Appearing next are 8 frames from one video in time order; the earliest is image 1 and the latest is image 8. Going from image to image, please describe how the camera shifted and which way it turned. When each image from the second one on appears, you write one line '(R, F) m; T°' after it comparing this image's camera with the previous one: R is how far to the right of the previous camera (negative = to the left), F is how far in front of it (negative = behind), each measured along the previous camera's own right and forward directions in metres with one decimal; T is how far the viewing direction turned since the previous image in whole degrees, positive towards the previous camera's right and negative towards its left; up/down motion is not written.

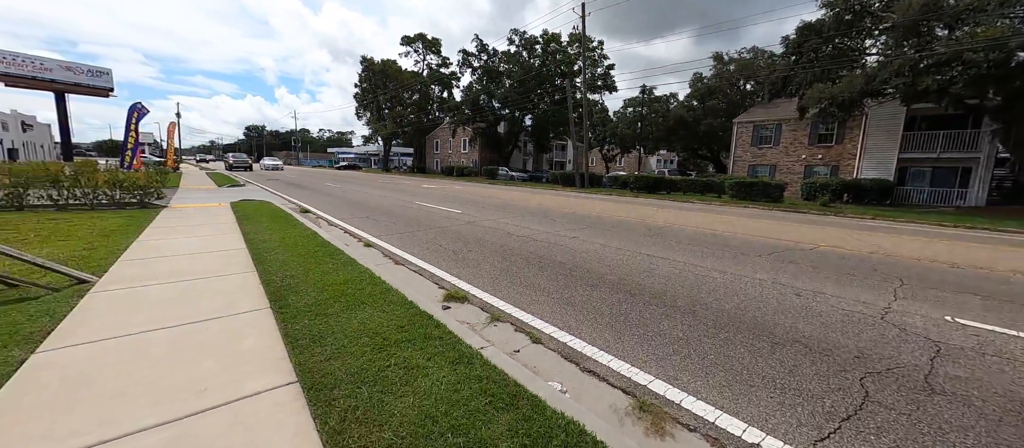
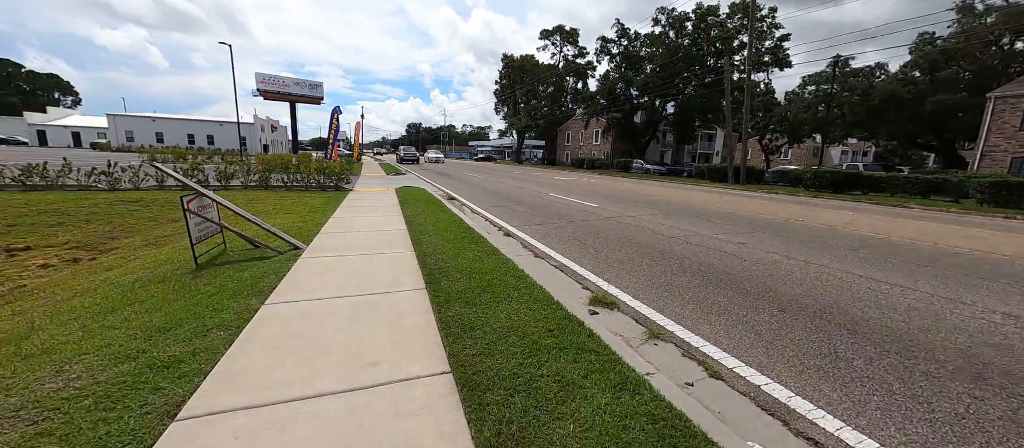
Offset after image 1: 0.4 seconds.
(-0.2, +0.2) m; -19°
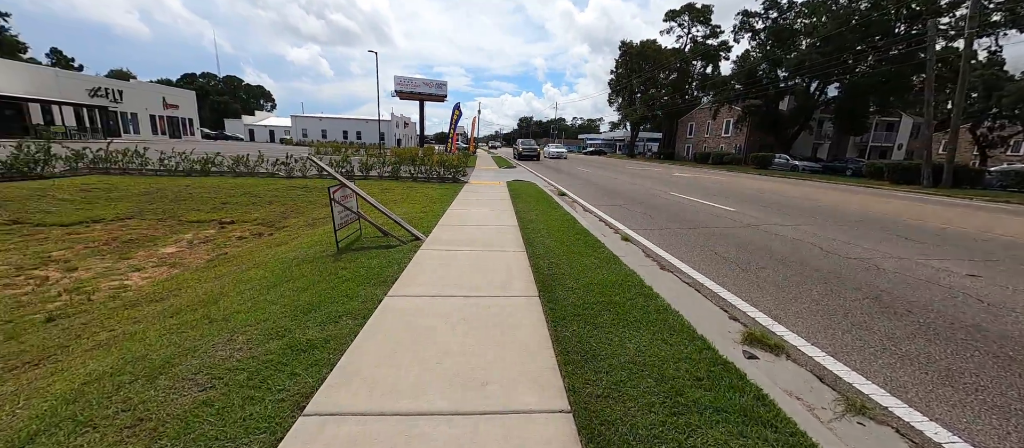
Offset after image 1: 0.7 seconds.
(-0.1, +0.3) m; -16°
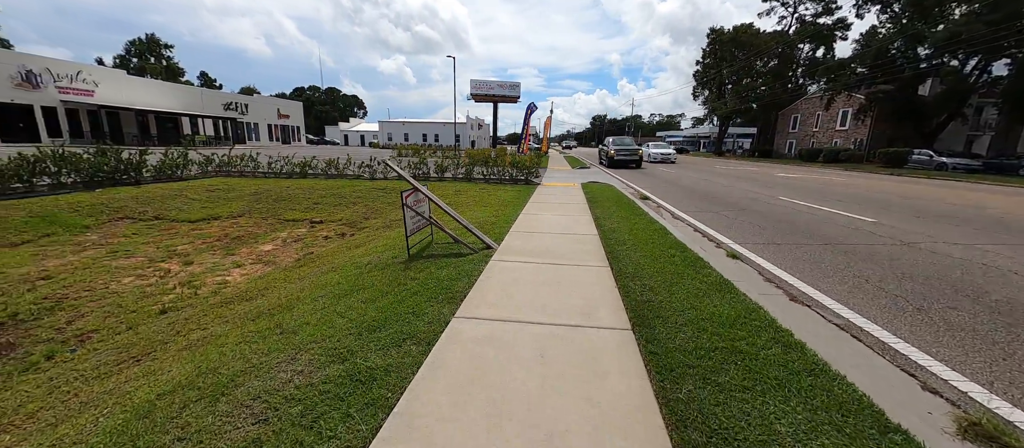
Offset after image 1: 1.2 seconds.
(-0.1, +0.4) m; -11°
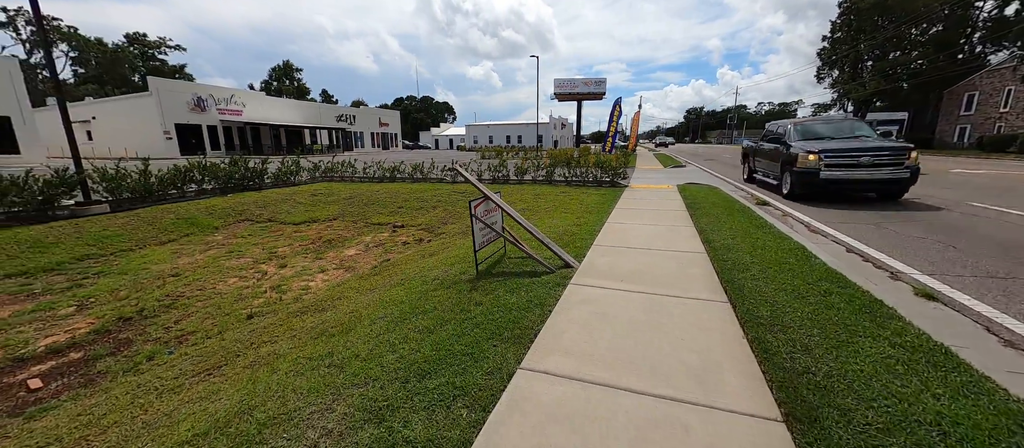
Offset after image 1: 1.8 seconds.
(0.0, +0.6) m; -13°
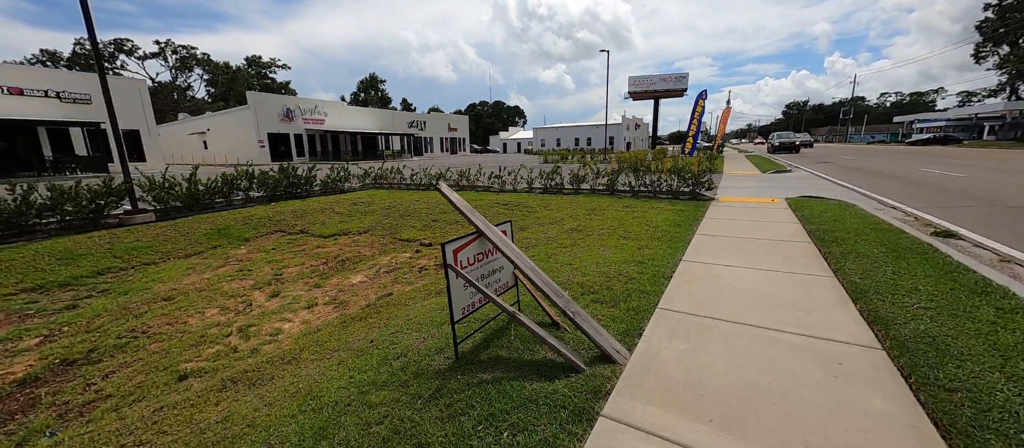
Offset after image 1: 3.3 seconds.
(+0.4, +1.5) m; -11°
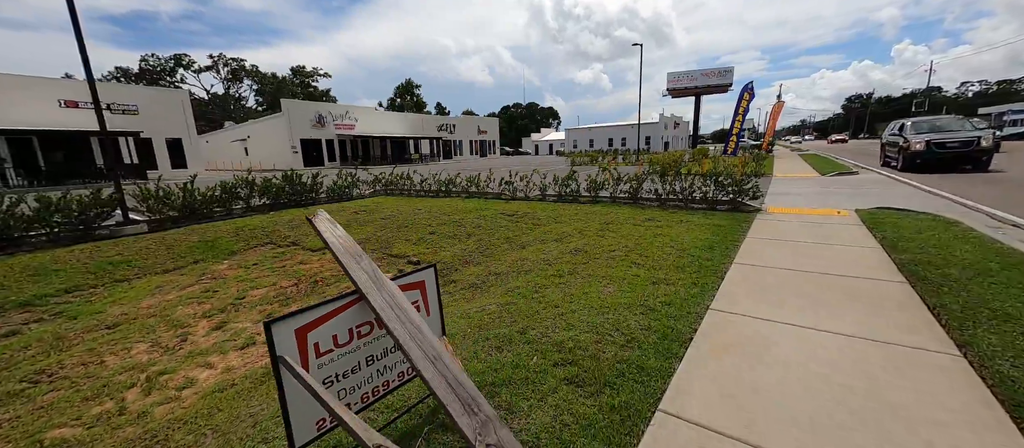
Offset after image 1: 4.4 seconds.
(+0.6, +1.0) m; -5°
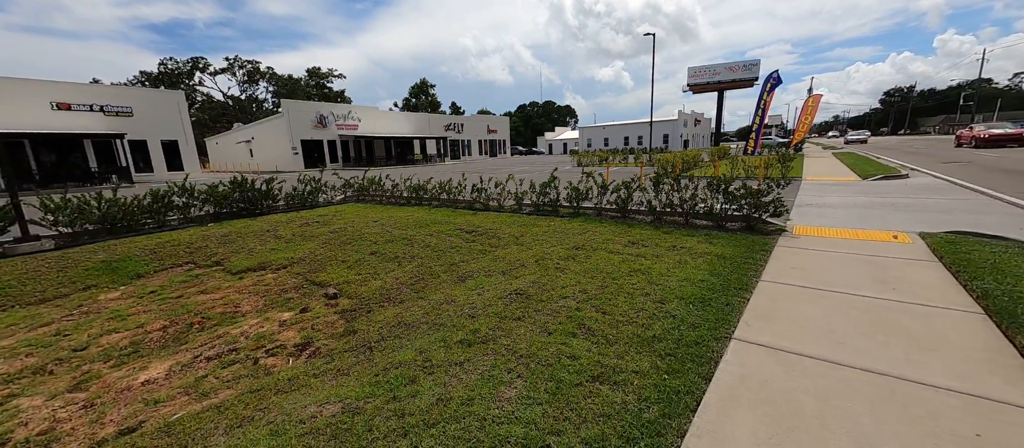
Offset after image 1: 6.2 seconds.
(+1.0, +1.4) m; -3°
